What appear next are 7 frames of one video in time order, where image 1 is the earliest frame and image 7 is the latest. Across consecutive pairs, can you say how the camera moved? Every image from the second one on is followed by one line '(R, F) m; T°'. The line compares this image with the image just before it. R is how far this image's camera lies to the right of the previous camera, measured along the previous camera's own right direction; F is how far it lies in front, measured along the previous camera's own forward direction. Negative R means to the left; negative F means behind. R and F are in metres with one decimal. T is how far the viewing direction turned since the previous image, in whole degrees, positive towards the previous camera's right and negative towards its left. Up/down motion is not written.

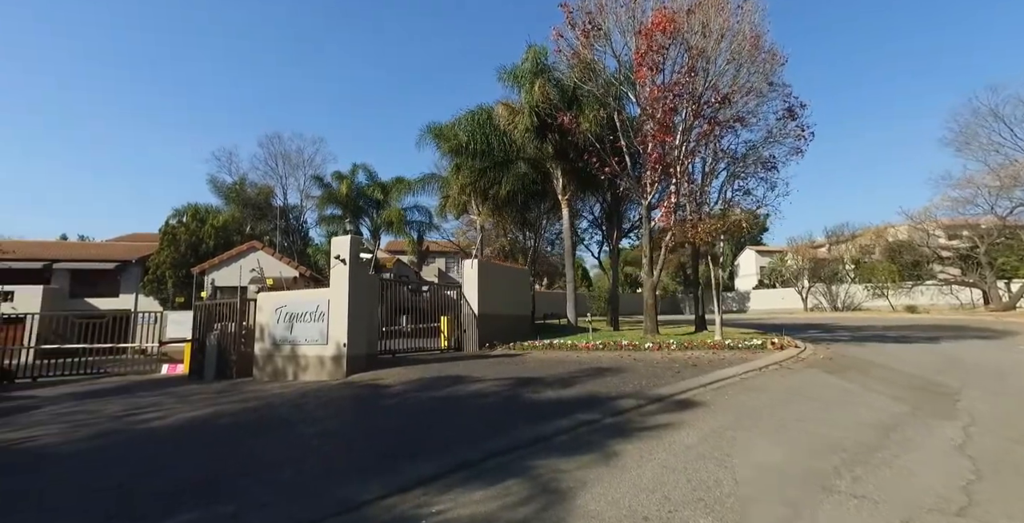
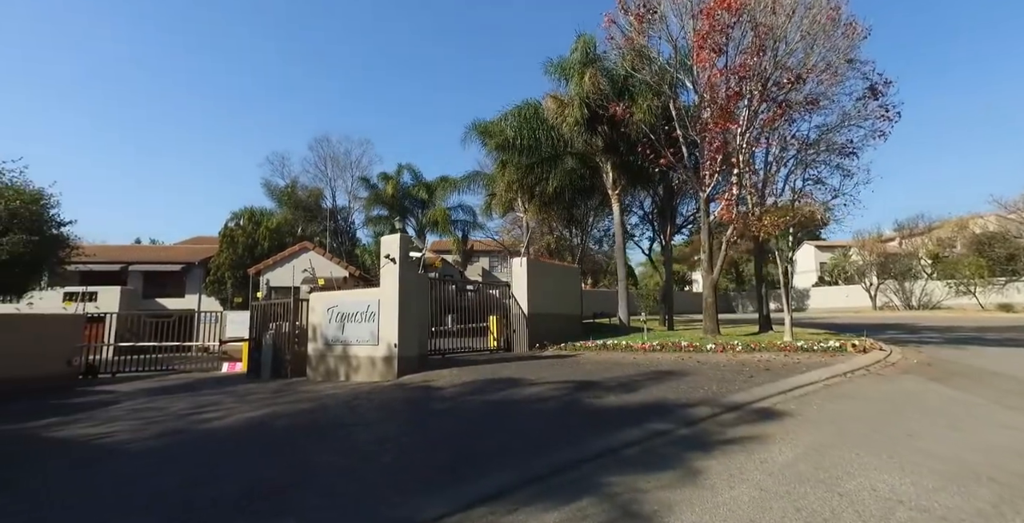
(-0.2, +0.3) m; -5°
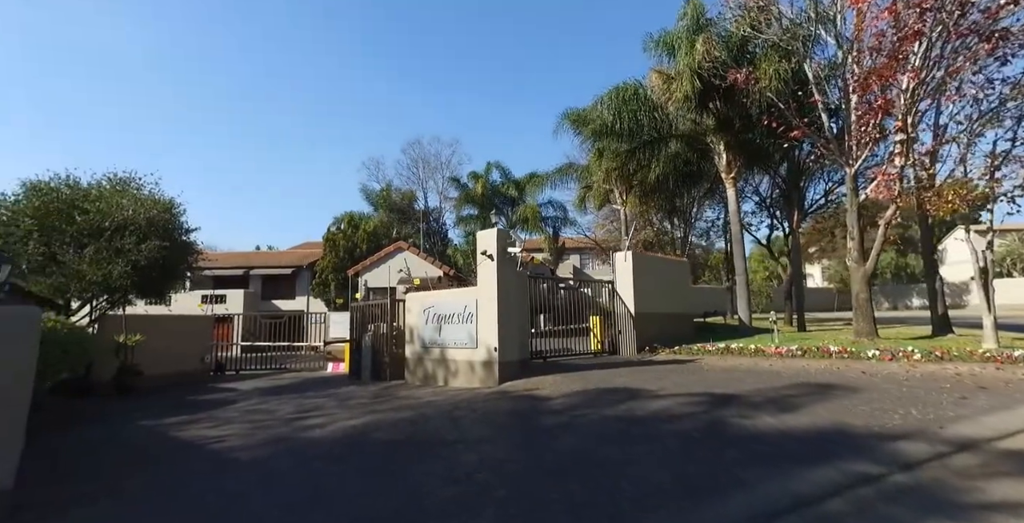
(-0.4, +0.9) m; -10°
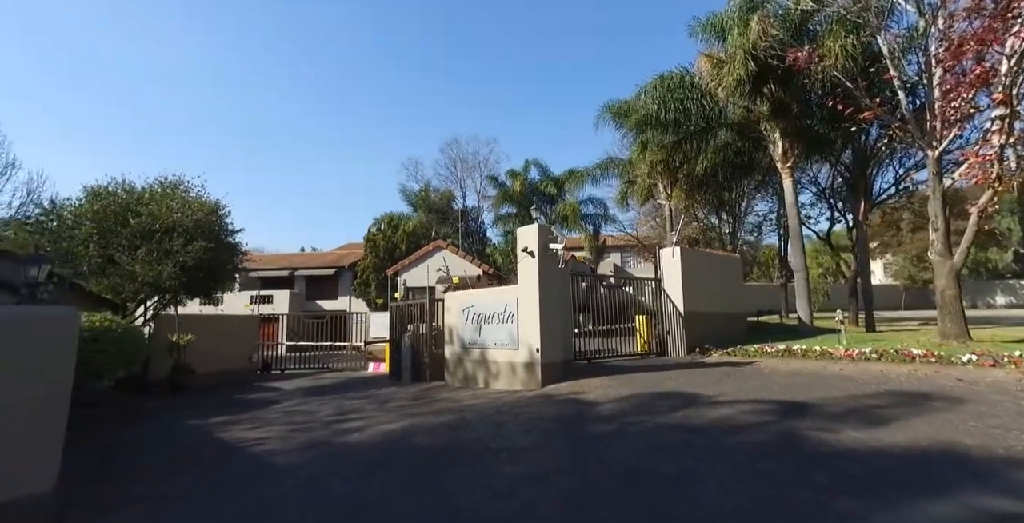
(-0.1, +0.5) m; -4°
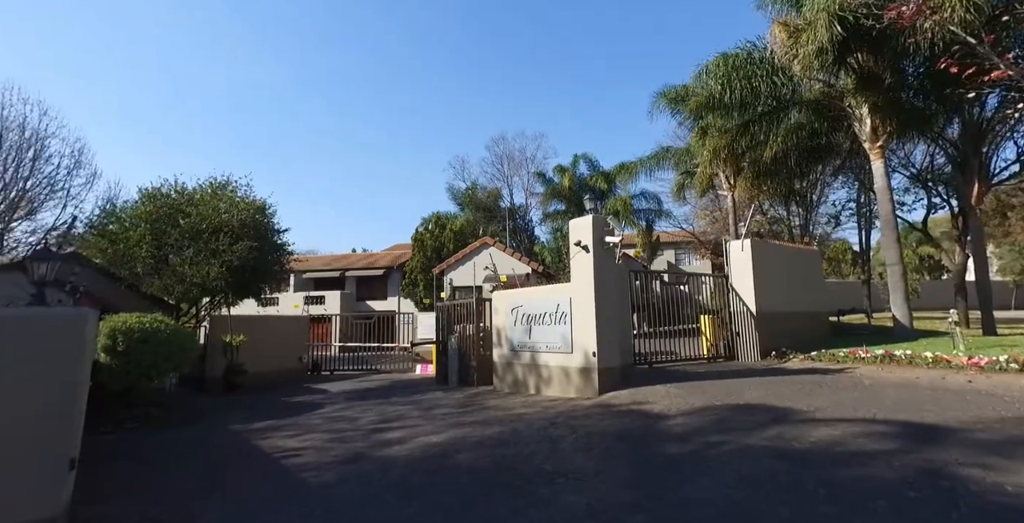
(-0.1, +0.9) m; -5°
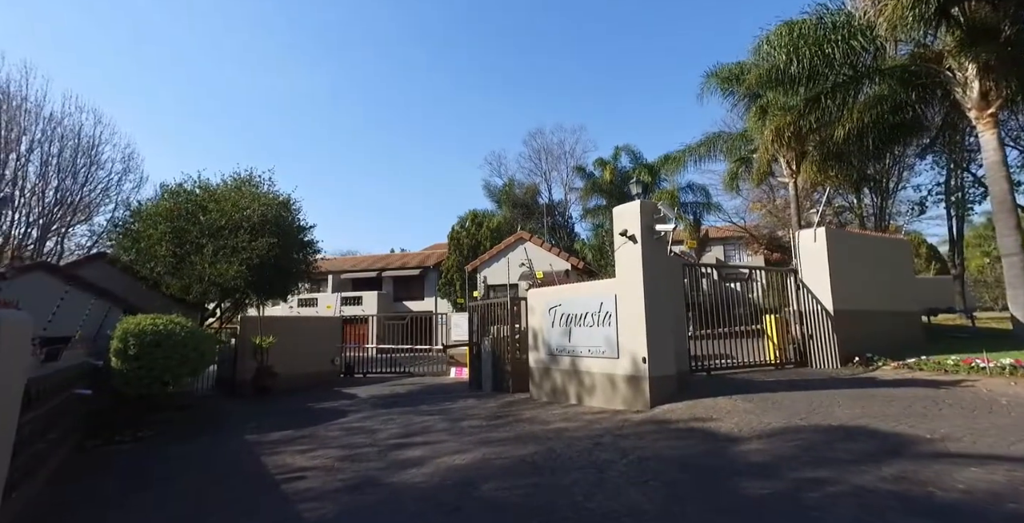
(+0.1, +1.2) m; -4°
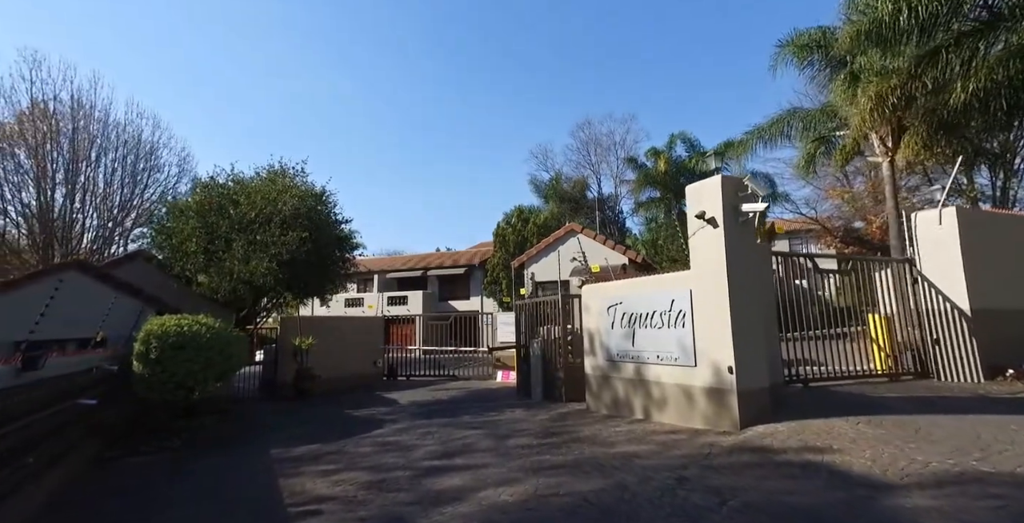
(-0.1, +1.4) m; -5°
